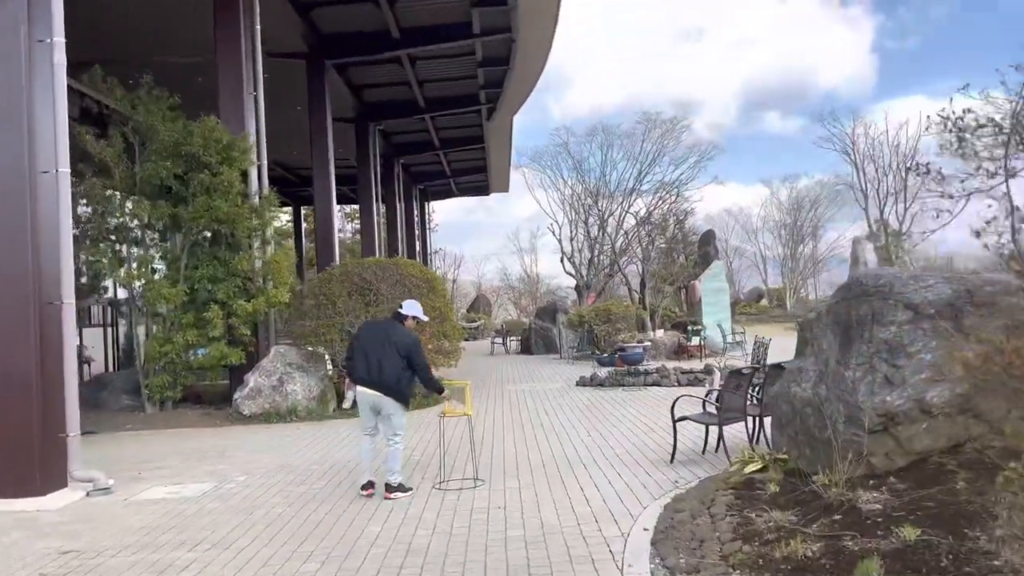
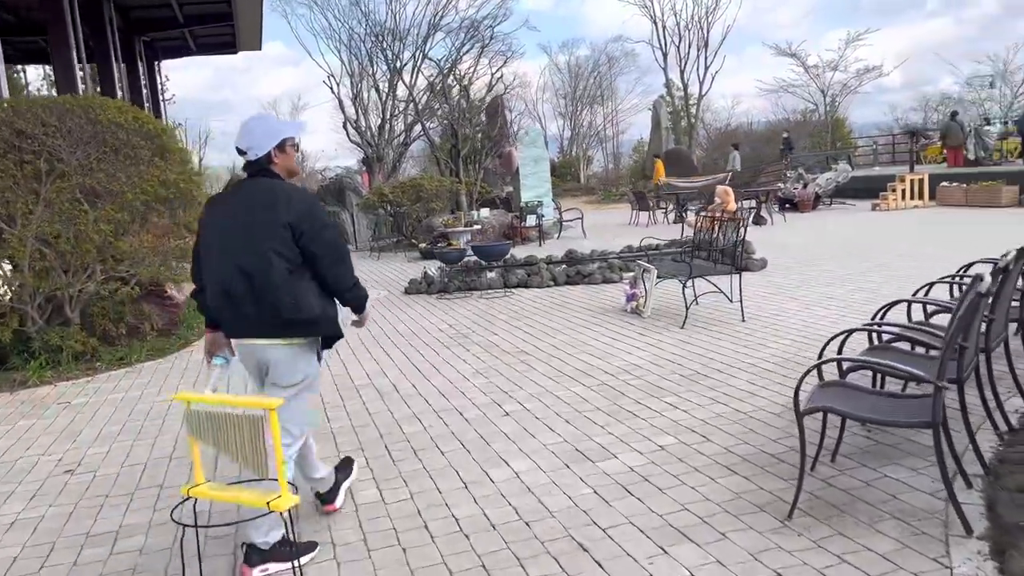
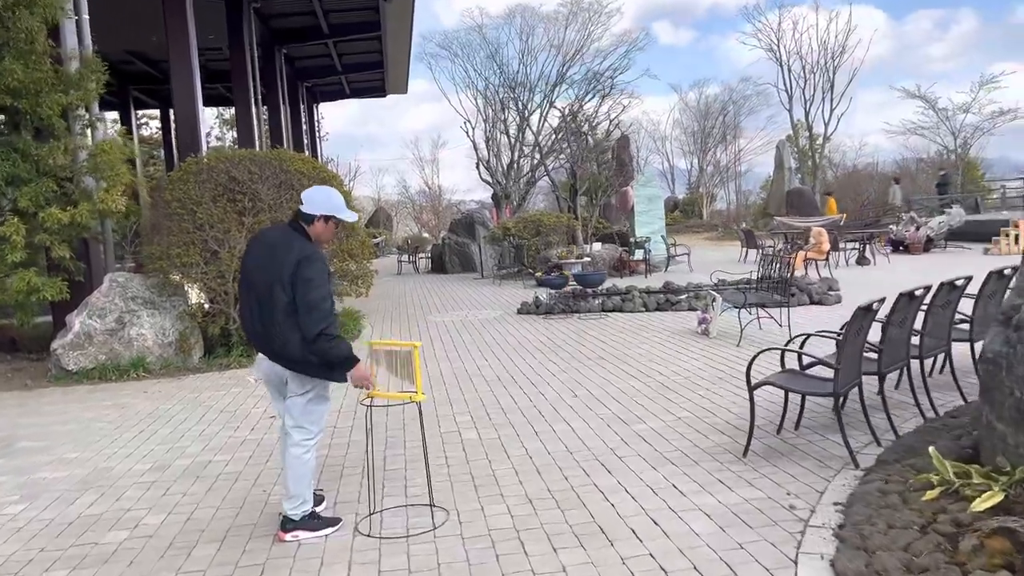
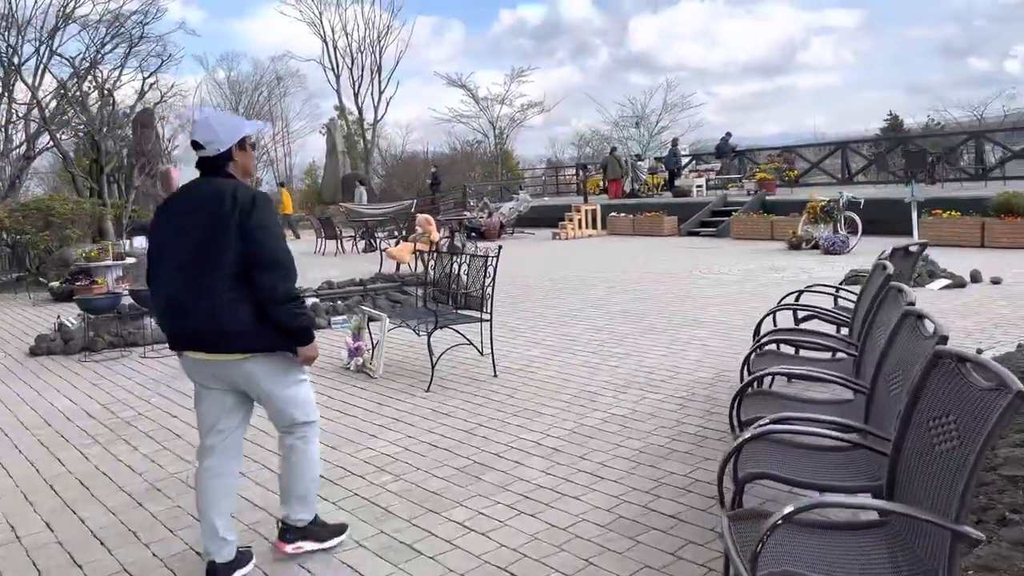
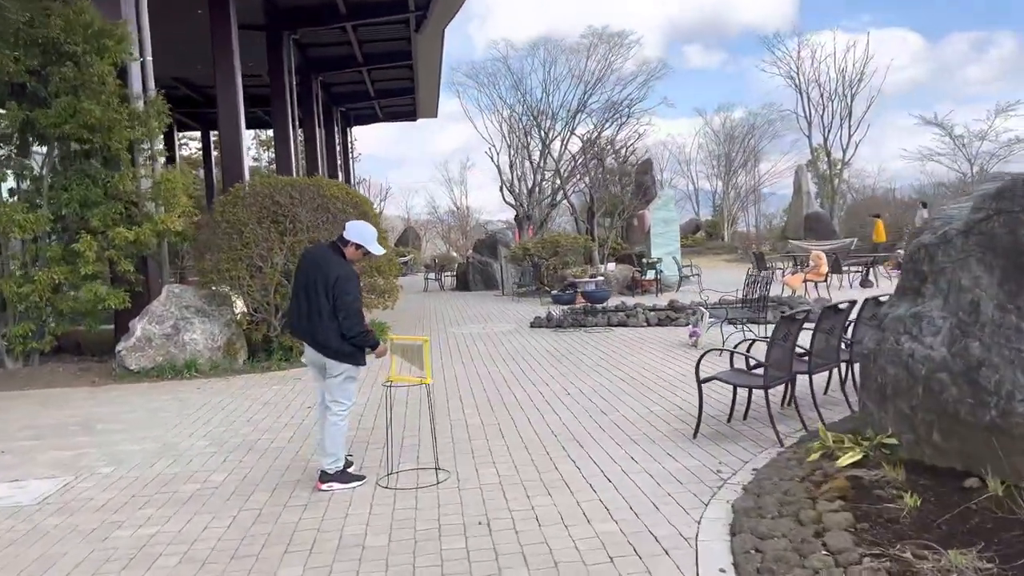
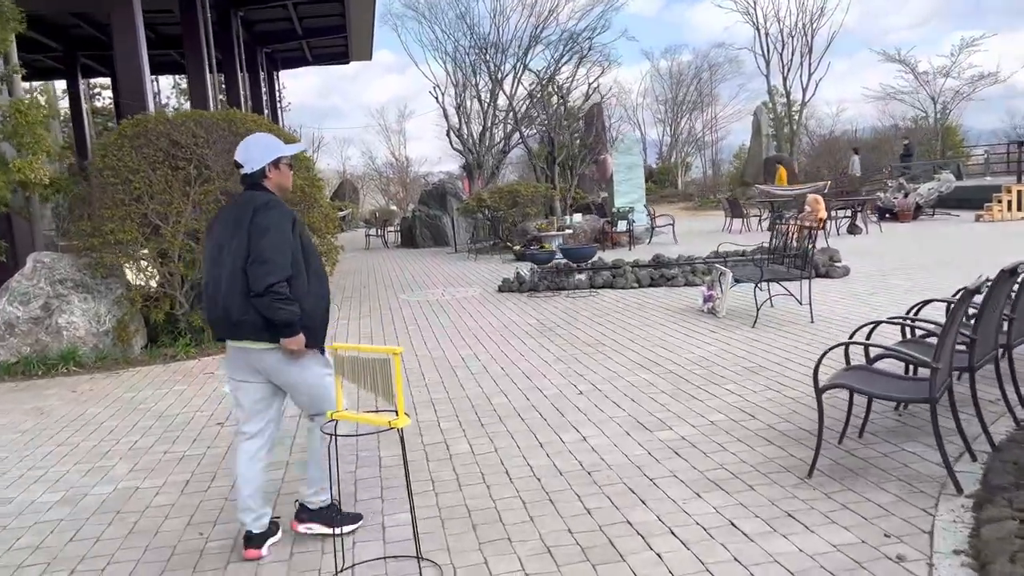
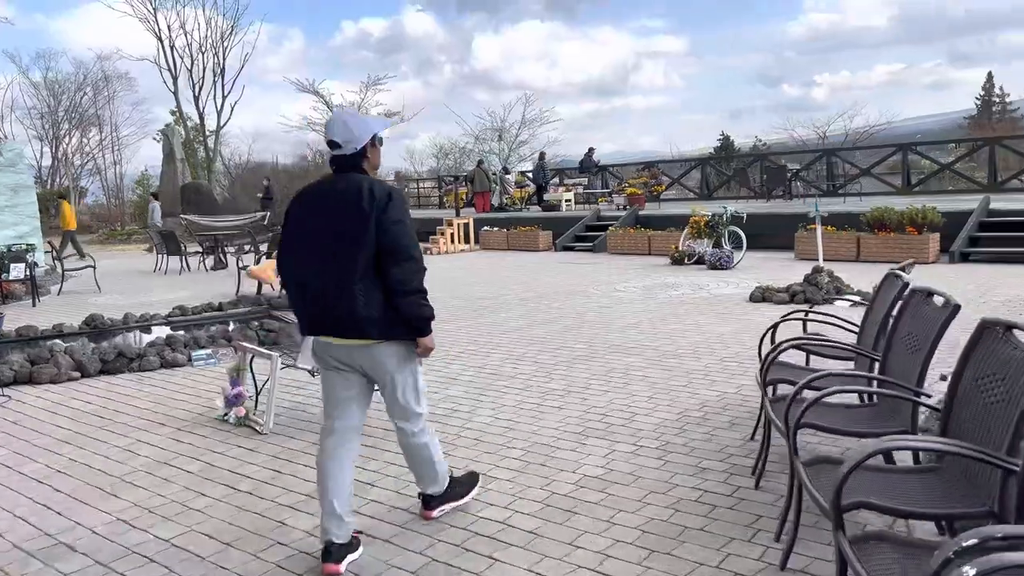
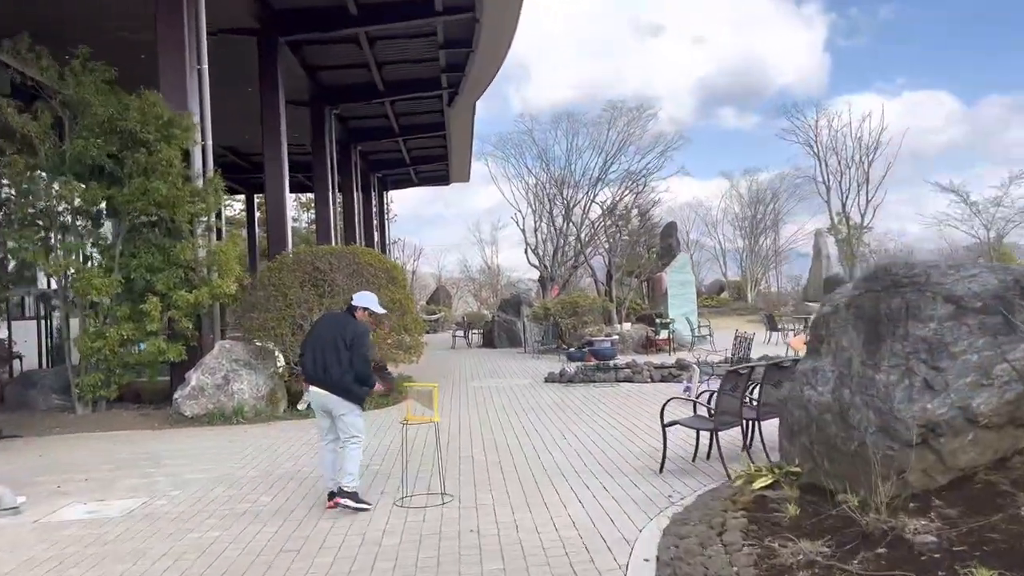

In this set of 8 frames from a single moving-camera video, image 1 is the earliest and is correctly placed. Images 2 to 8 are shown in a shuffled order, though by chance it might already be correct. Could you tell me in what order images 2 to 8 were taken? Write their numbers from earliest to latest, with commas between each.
8, 5, 3, 6, 2, 4, 7
